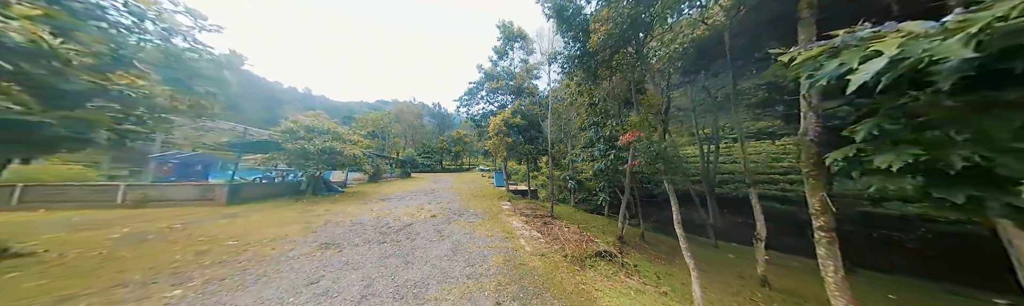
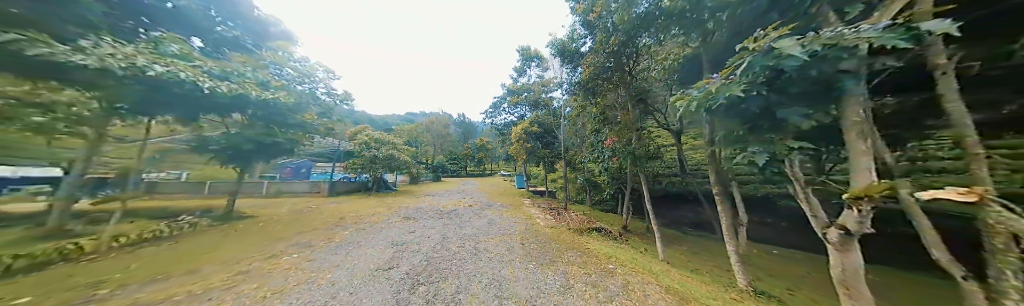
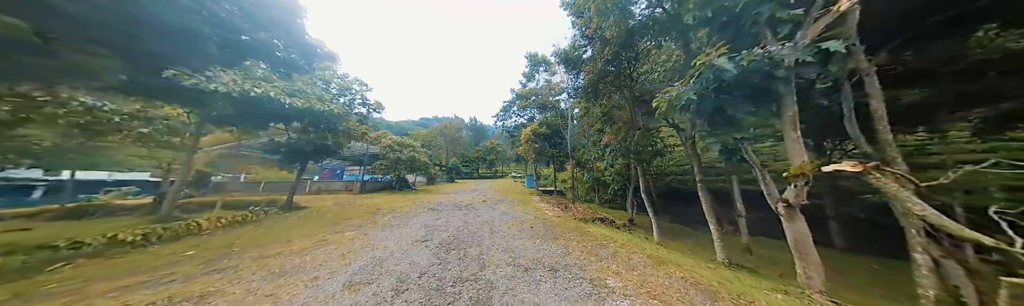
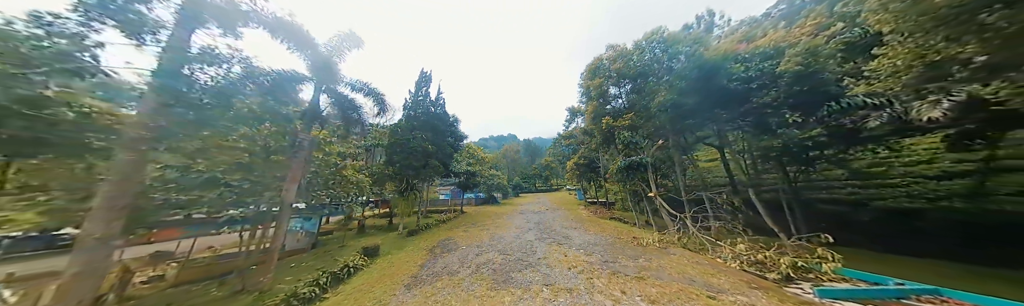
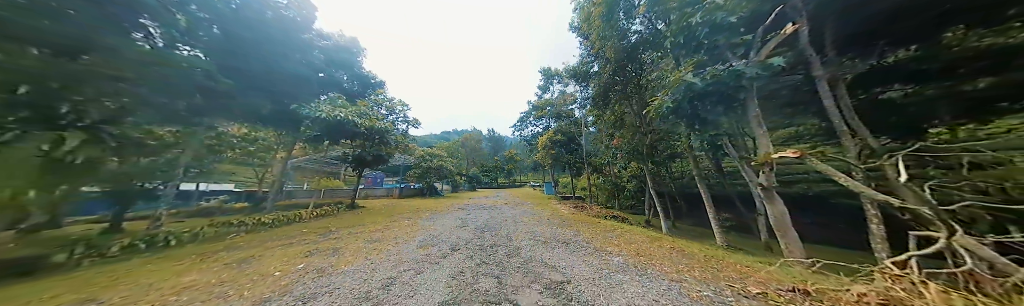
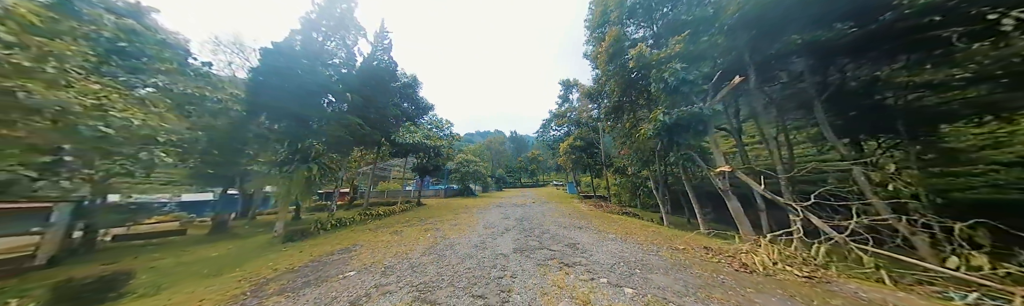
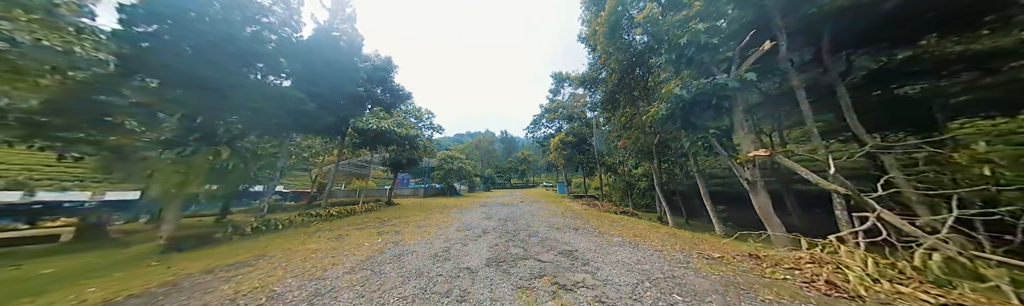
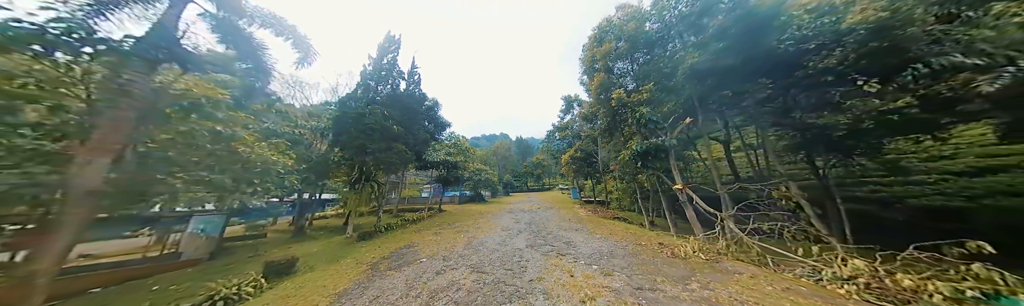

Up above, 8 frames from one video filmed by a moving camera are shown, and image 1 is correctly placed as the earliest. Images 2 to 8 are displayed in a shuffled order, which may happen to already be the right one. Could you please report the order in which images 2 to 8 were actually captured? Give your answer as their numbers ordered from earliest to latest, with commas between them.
2, 3, 5, 7, 6, 8, 4
